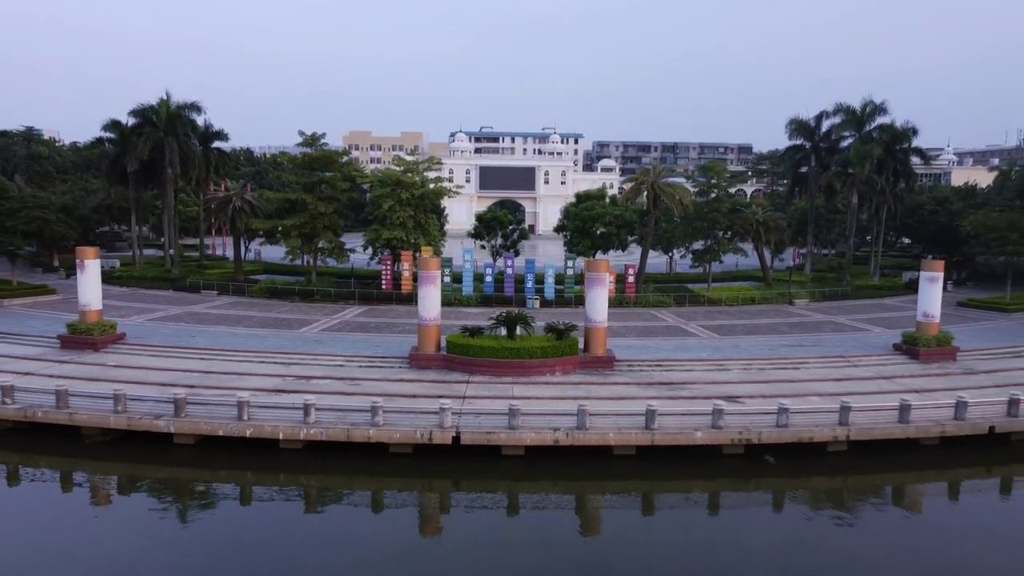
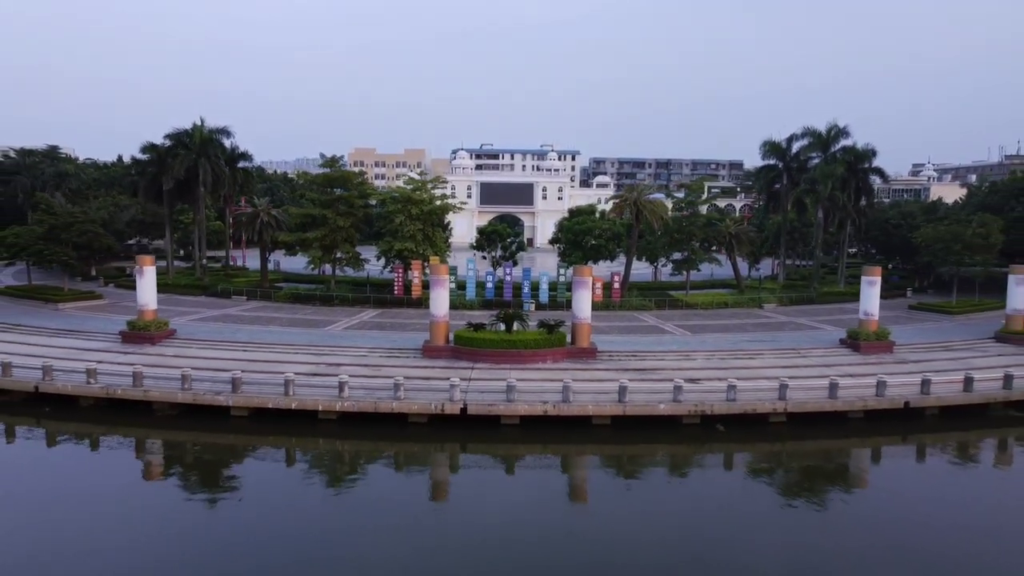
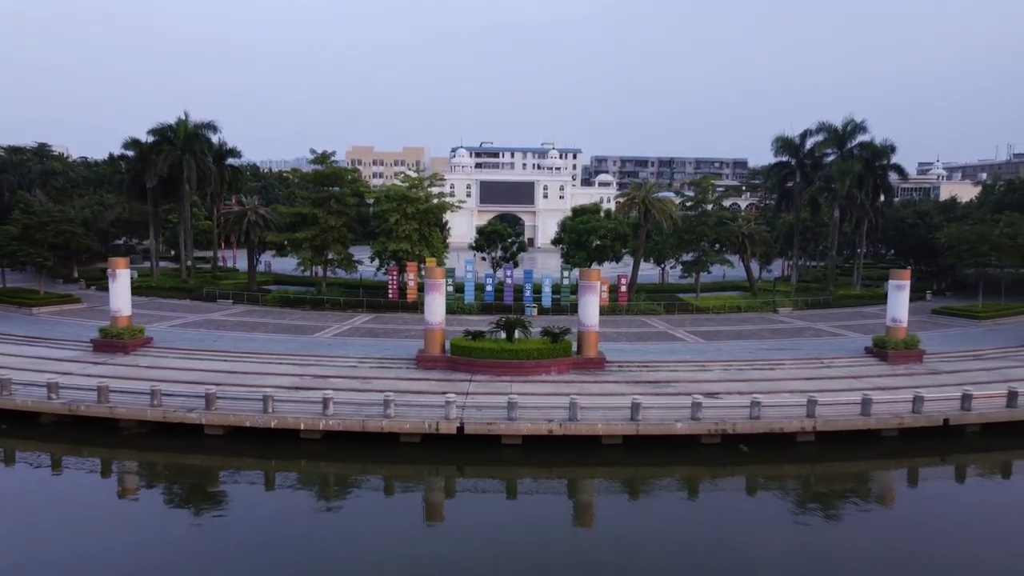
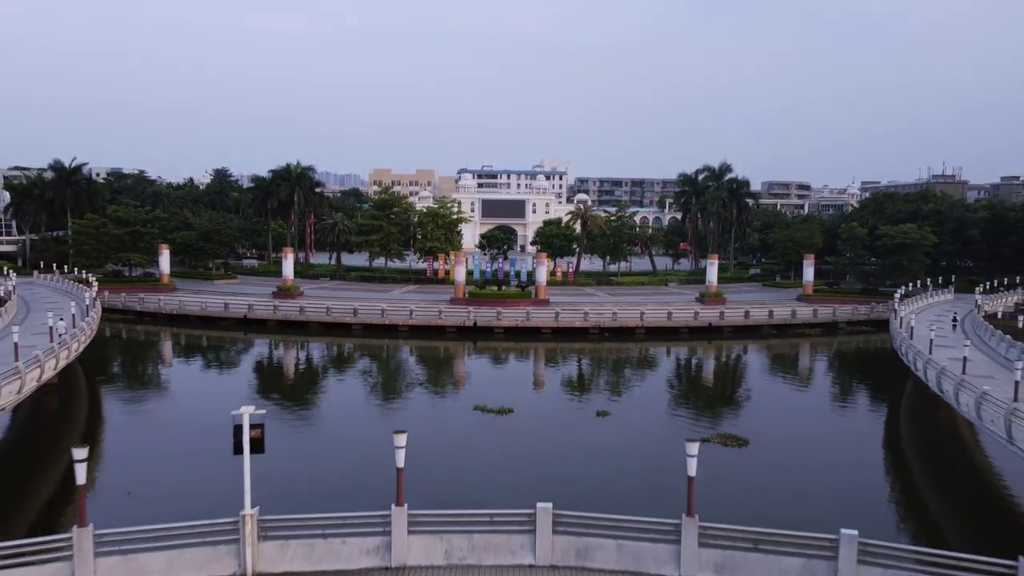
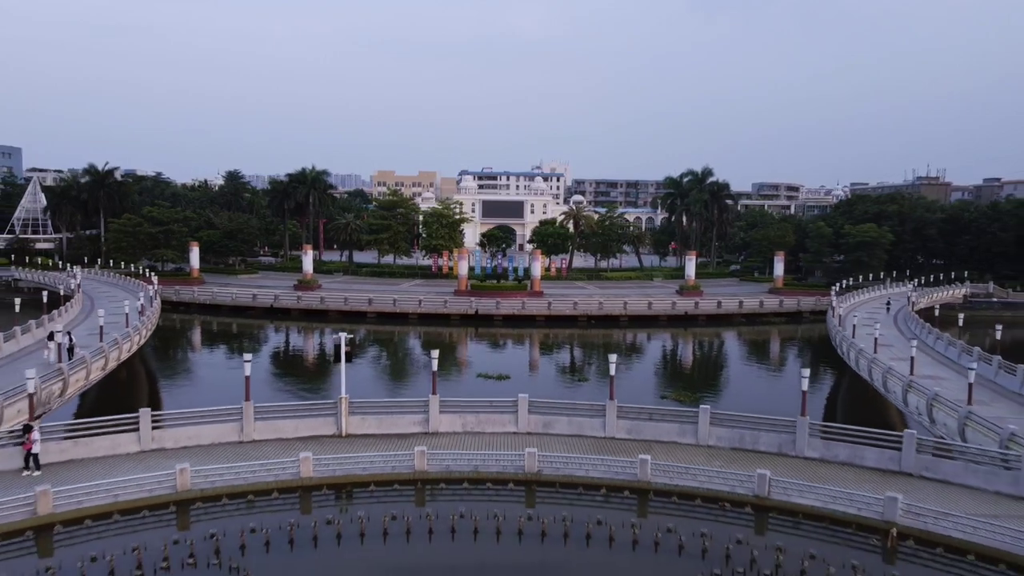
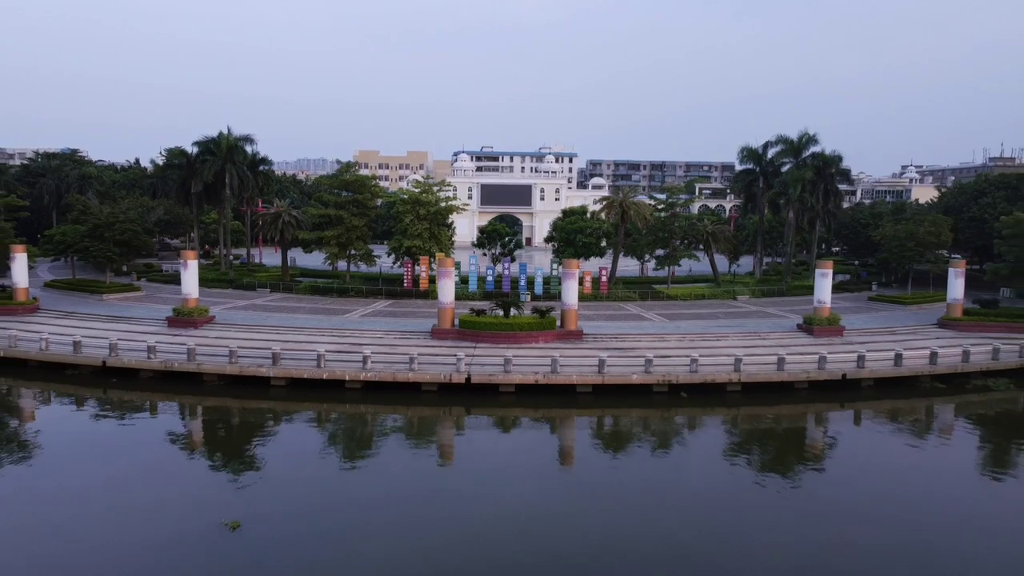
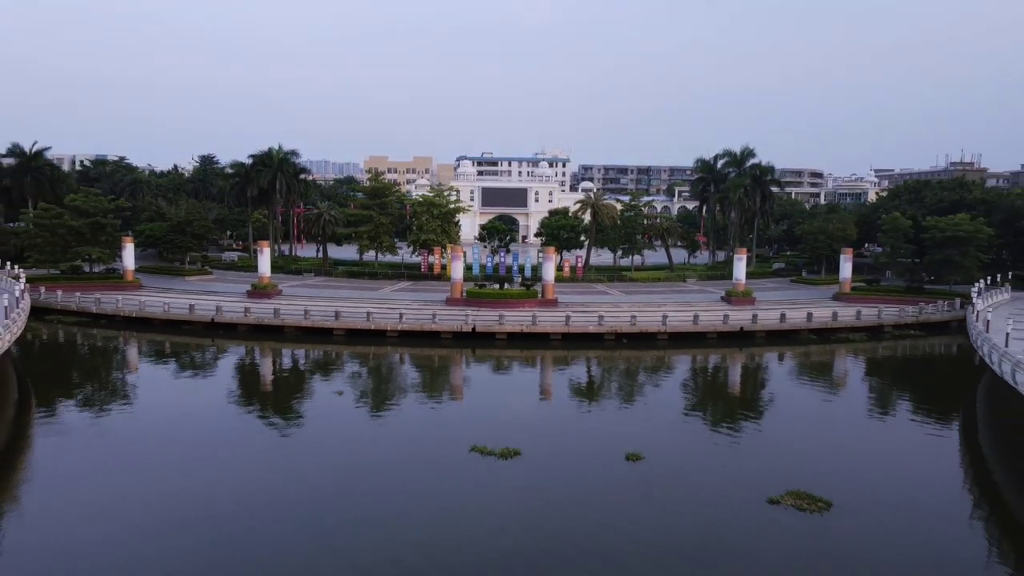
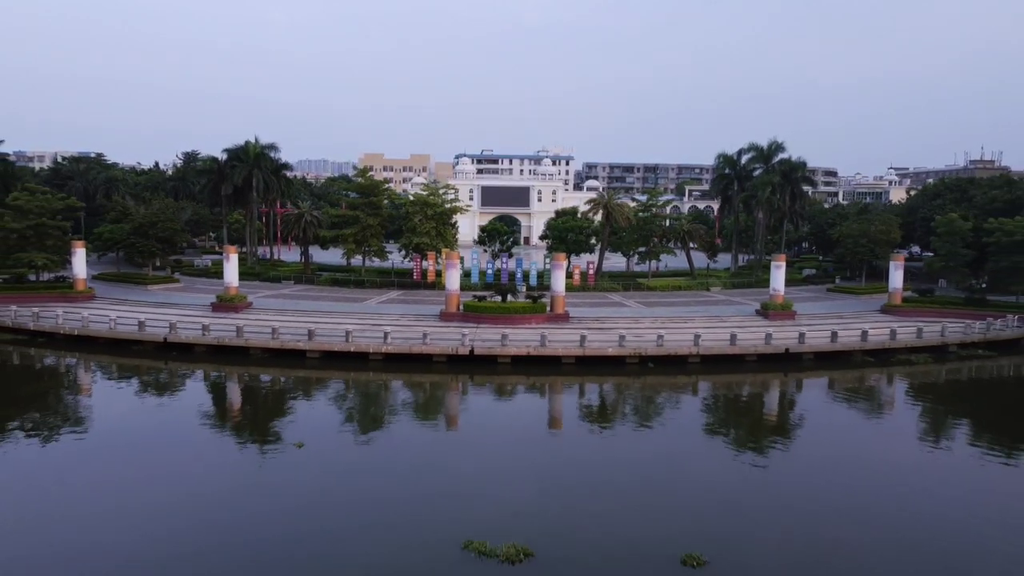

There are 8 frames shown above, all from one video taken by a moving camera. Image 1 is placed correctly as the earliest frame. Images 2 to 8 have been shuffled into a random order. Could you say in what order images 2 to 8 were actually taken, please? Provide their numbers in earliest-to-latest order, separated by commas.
3, 2, 6, 8, 7, 4, 5
